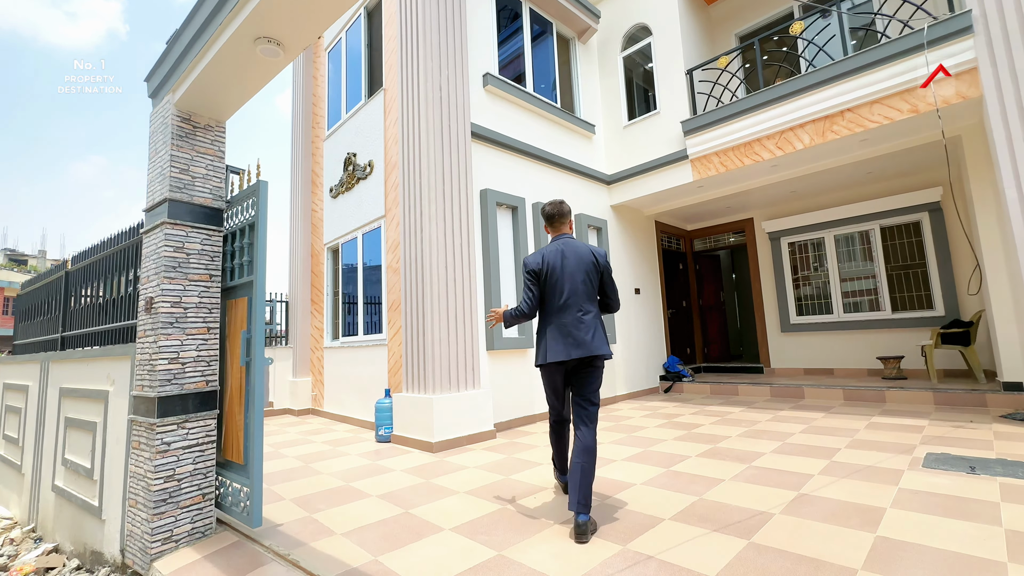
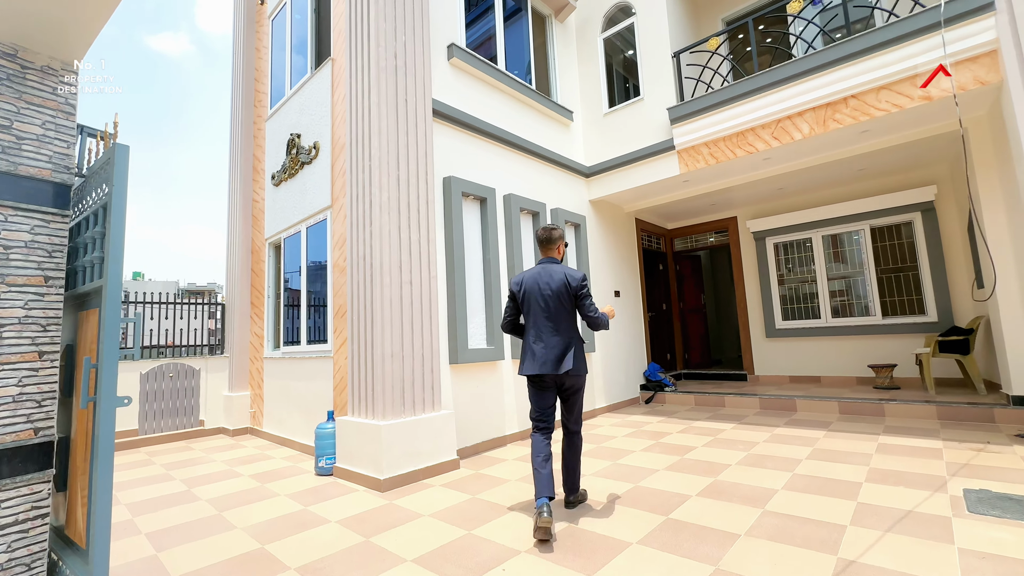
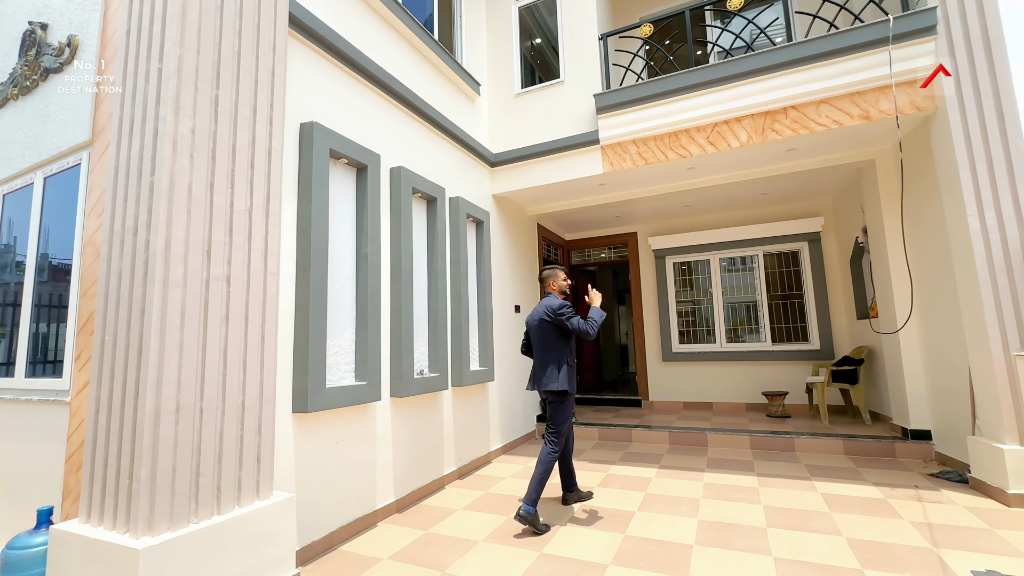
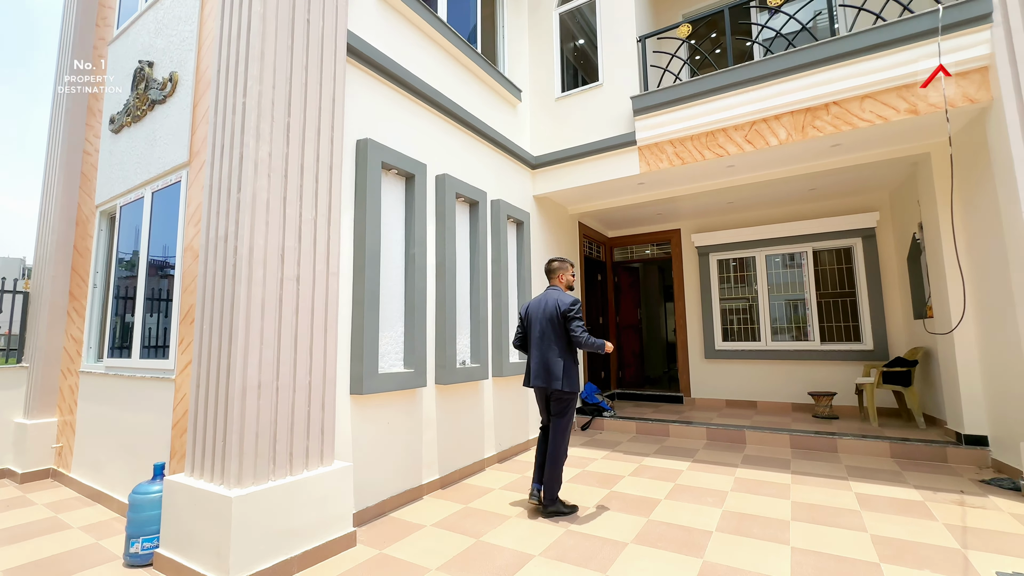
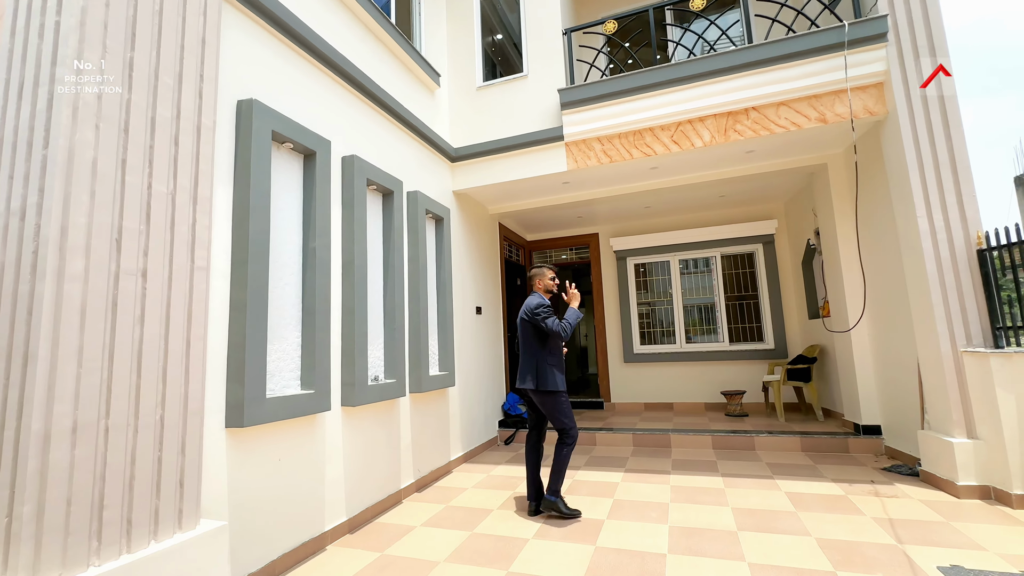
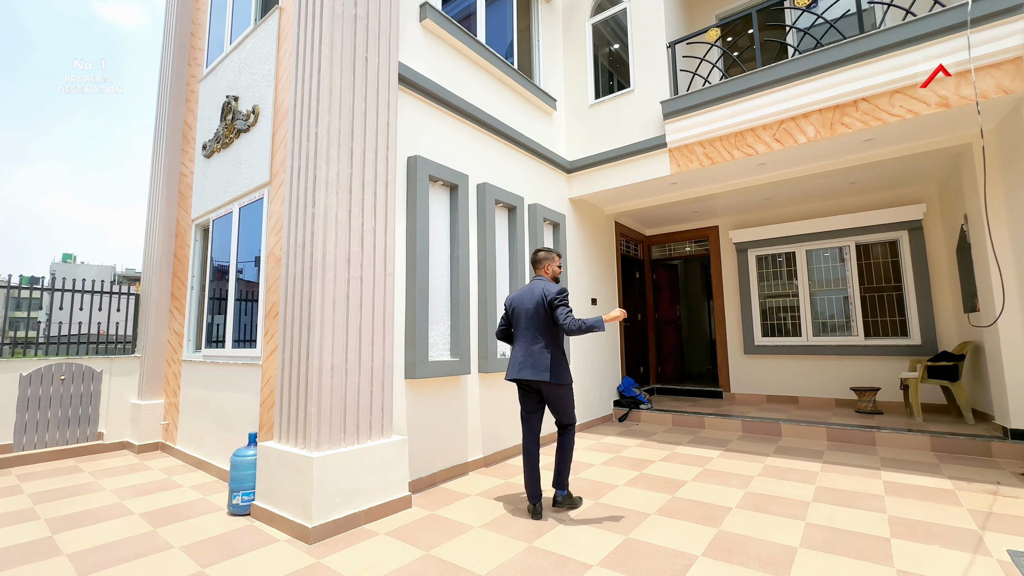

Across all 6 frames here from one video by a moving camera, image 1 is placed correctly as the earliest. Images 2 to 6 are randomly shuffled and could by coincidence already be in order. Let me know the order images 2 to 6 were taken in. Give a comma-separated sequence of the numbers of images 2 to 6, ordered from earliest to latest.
2, 6, 4, 3, 5
